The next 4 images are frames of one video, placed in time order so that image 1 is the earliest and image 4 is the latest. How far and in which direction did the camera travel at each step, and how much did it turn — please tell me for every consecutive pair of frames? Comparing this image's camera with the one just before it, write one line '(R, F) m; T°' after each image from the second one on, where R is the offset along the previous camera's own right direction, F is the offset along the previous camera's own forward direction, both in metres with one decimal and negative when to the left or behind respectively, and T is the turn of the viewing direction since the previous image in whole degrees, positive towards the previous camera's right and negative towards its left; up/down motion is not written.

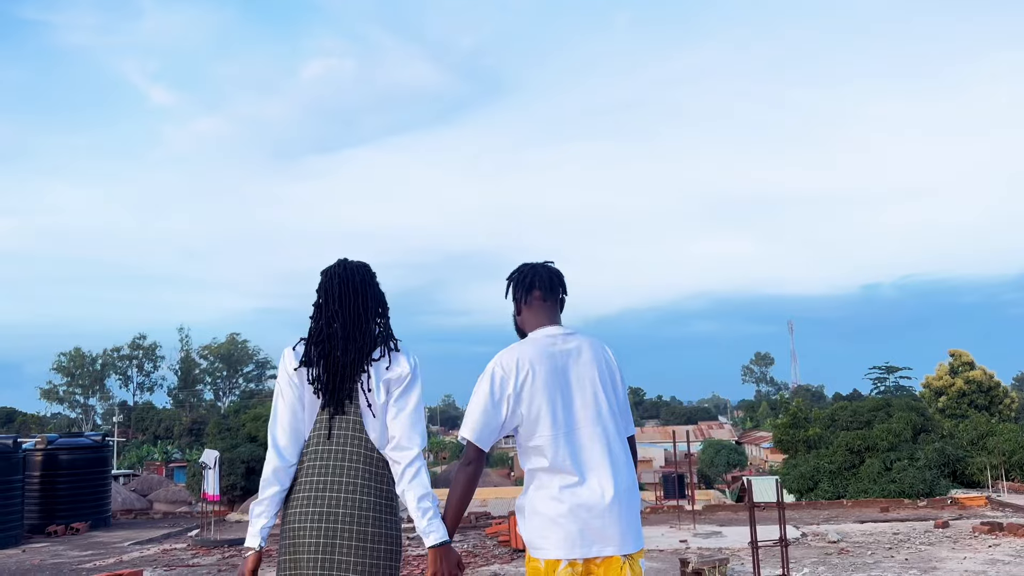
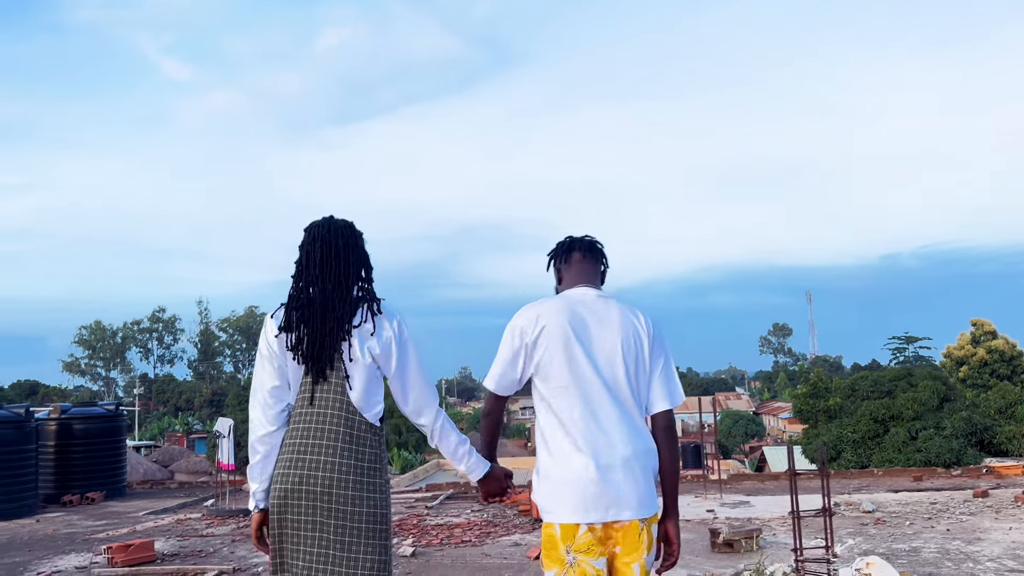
(0.0, +0.4) m; -1°
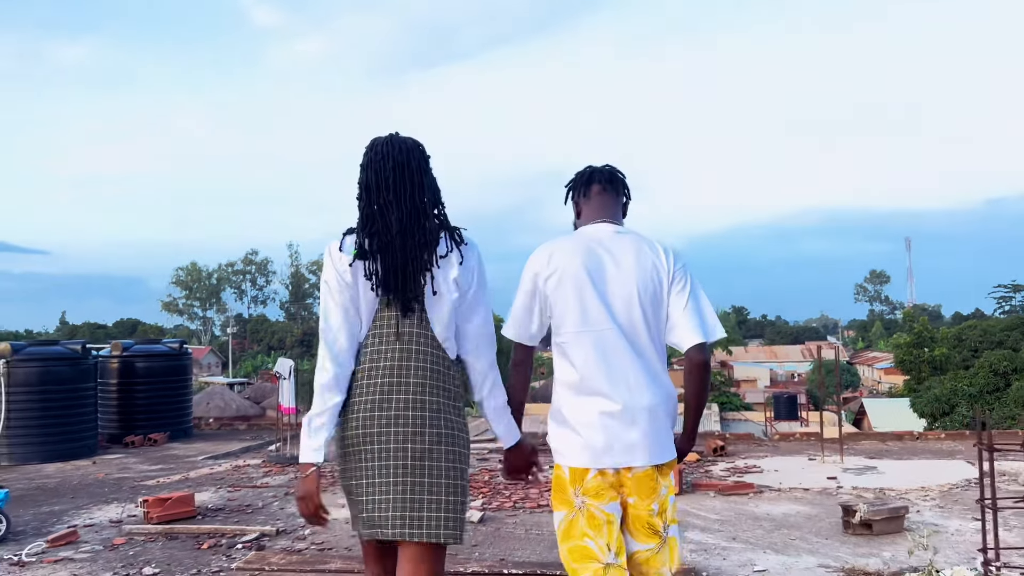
(0.0, +1.2) m; -6°
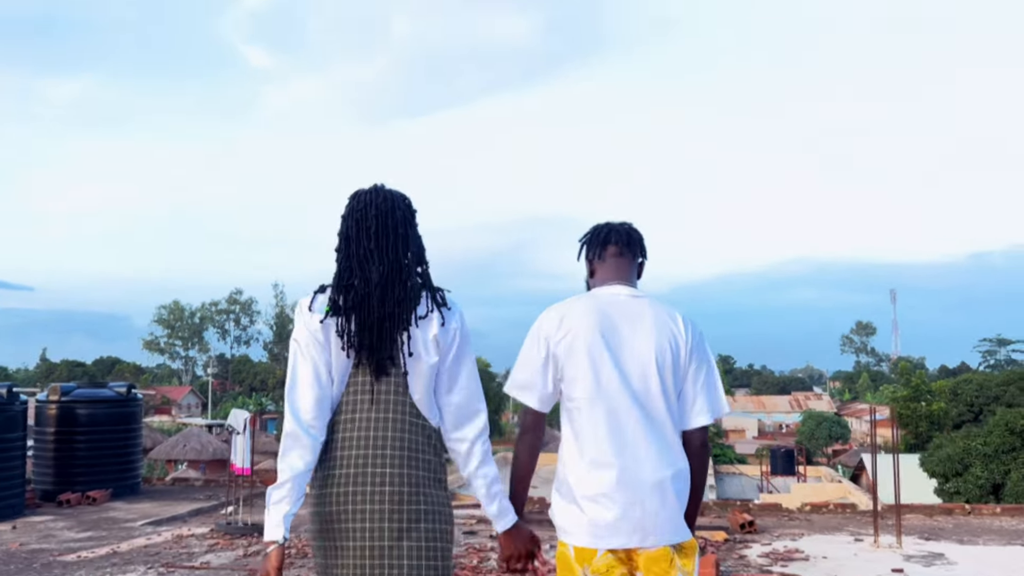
(-0.1, +1.2) m; +1°
